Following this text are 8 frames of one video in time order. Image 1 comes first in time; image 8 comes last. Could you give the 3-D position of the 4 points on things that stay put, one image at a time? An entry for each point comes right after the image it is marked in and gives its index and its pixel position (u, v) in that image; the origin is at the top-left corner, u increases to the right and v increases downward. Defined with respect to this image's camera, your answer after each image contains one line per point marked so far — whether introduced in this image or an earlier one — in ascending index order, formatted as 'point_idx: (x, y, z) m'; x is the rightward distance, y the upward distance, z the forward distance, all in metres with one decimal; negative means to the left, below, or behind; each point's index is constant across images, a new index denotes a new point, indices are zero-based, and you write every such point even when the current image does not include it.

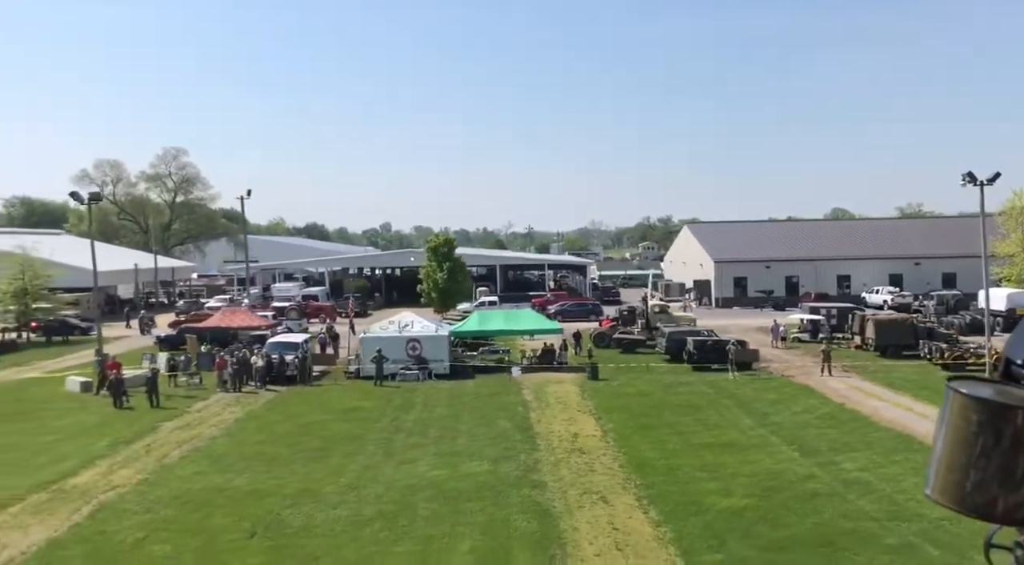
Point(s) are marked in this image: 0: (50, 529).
0: (-7.9, -4.2, +13.9) m
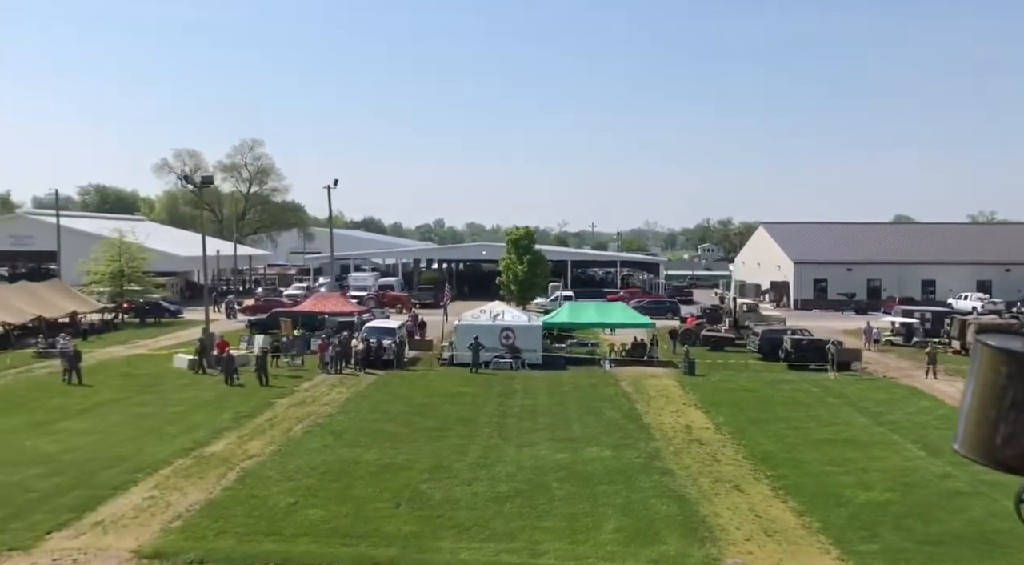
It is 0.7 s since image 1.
0: (-5.5, -3.8, +14.6) m
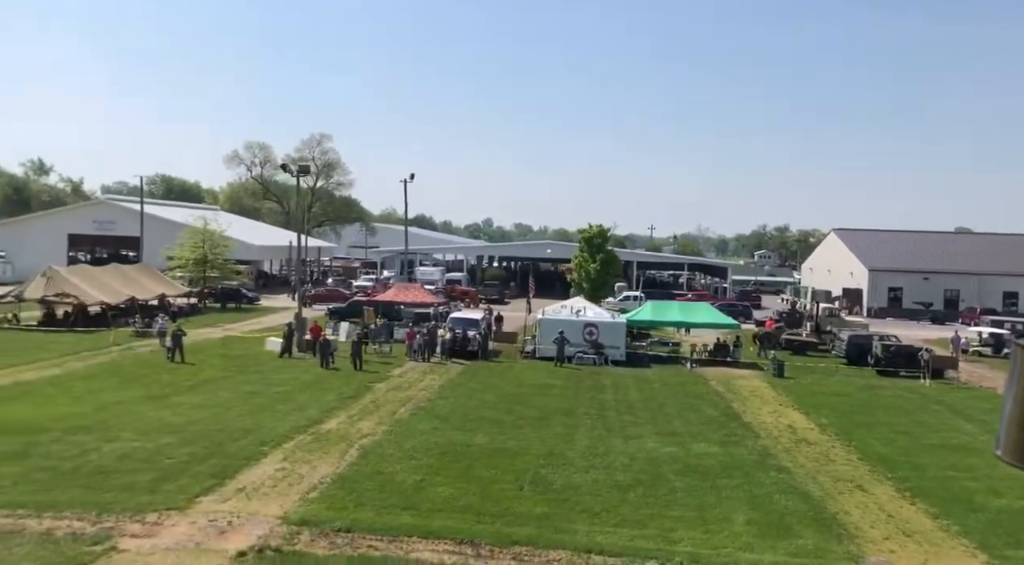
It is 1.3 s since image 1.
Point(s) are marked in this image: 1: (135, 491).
0: (-3.3, -3.4, +15.0) m
1: (-6.1, -3.4, +13.2) m
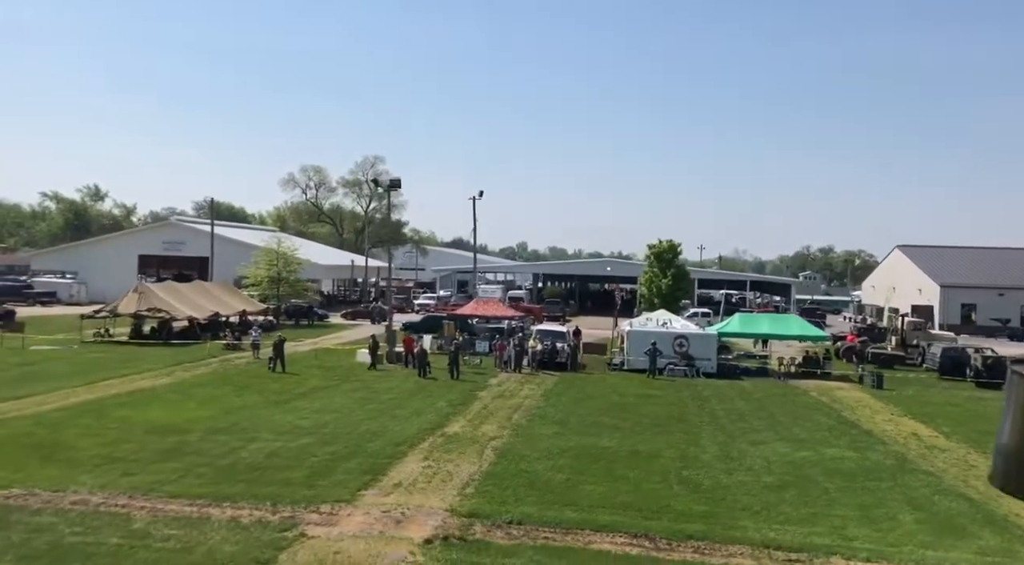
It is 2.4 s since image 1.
0: (-0.7, -3.4, +15.1) m
1: (-3.5, -3.4, +13.5) m
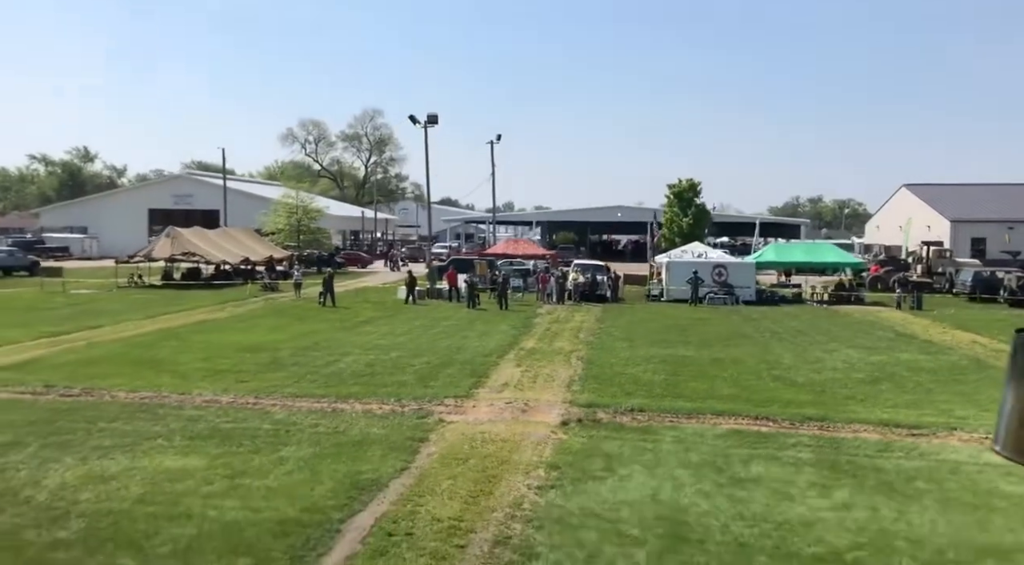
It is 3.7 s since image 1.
0: (+1.1, -1.7, +15.5) m
1: (-1.7, -1.8, +13.9) m
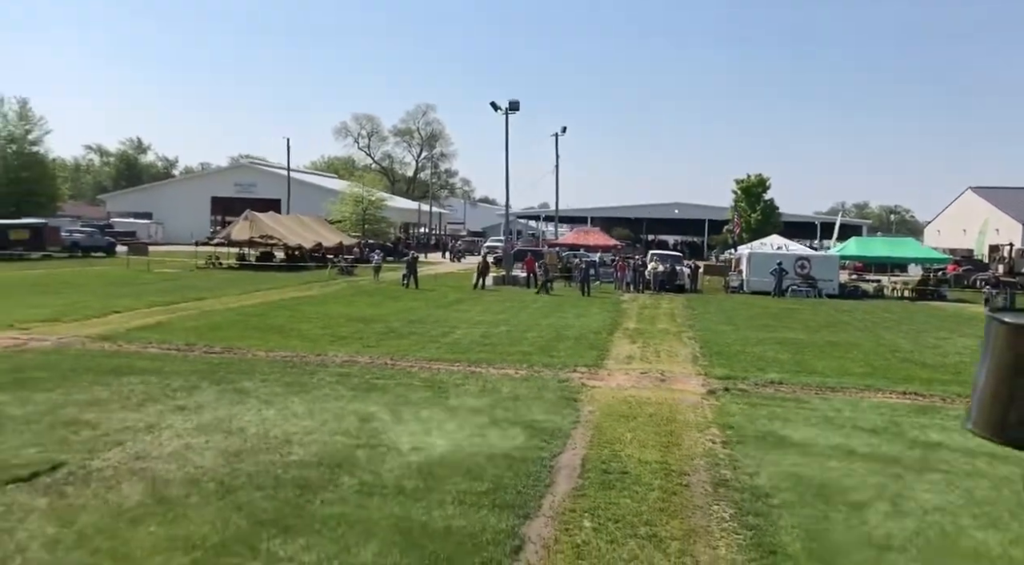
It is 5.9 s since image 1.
0: (+3.4, -1.2, +15.5) m
1: (+0.4, -1.3, +14.0) m
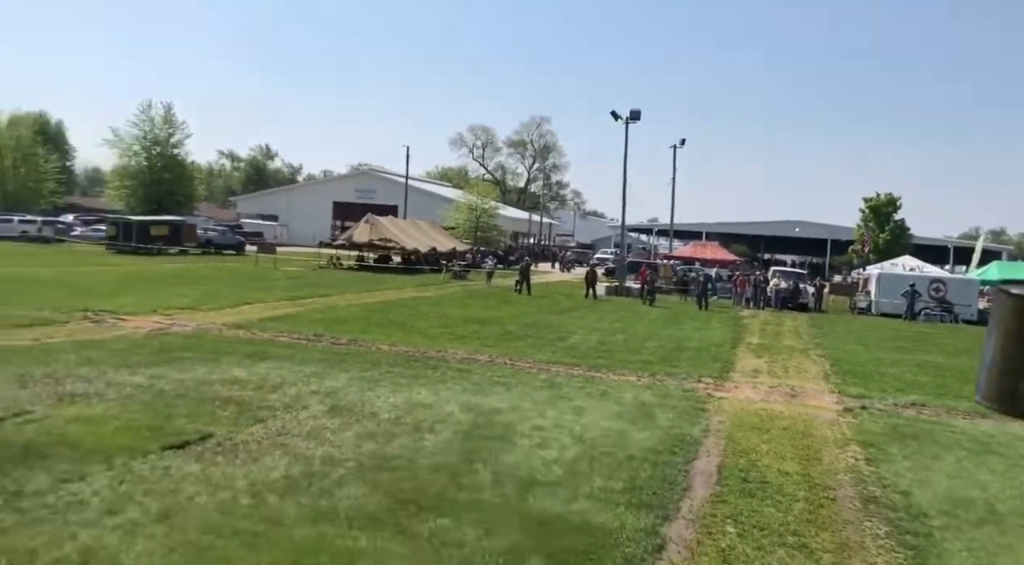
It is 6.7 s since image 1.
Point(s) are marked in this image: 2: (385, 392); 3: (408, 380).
0: (+5.6, -1.5, +14.8) m
1: (+2.4, -1.4, +13.7) m
2: (-1.4, -1.2, +8.9) m
3: (-1.3, -1.2, +9.9) m
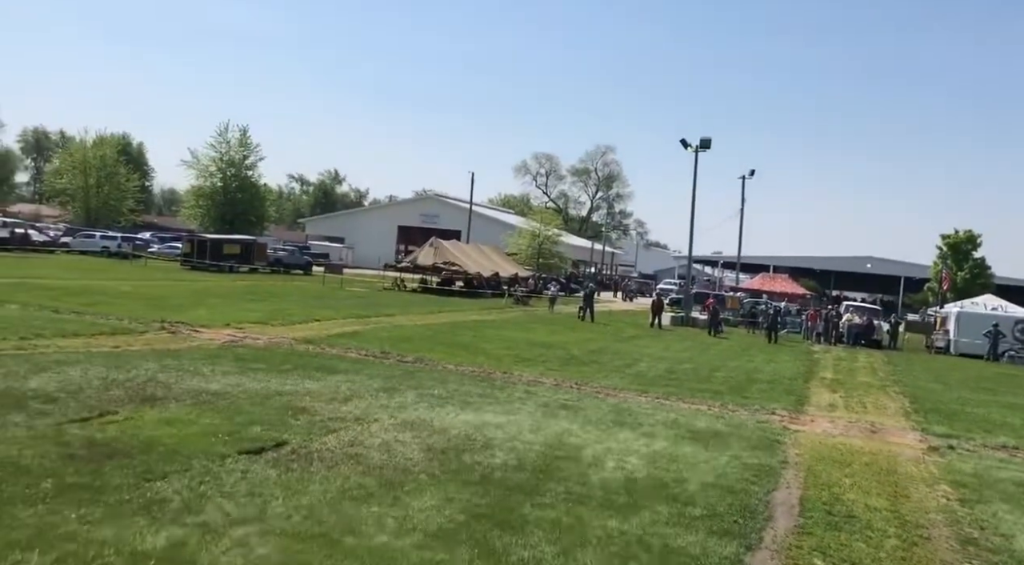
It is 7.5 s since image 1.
0: (+6.7, -2.1, +14.2) m
1: (+3.5, -1.8, +13.3) m
2: (-0.6, -1.4, +8.9) m
3: (-0.4, -1.4, +9.8) m
